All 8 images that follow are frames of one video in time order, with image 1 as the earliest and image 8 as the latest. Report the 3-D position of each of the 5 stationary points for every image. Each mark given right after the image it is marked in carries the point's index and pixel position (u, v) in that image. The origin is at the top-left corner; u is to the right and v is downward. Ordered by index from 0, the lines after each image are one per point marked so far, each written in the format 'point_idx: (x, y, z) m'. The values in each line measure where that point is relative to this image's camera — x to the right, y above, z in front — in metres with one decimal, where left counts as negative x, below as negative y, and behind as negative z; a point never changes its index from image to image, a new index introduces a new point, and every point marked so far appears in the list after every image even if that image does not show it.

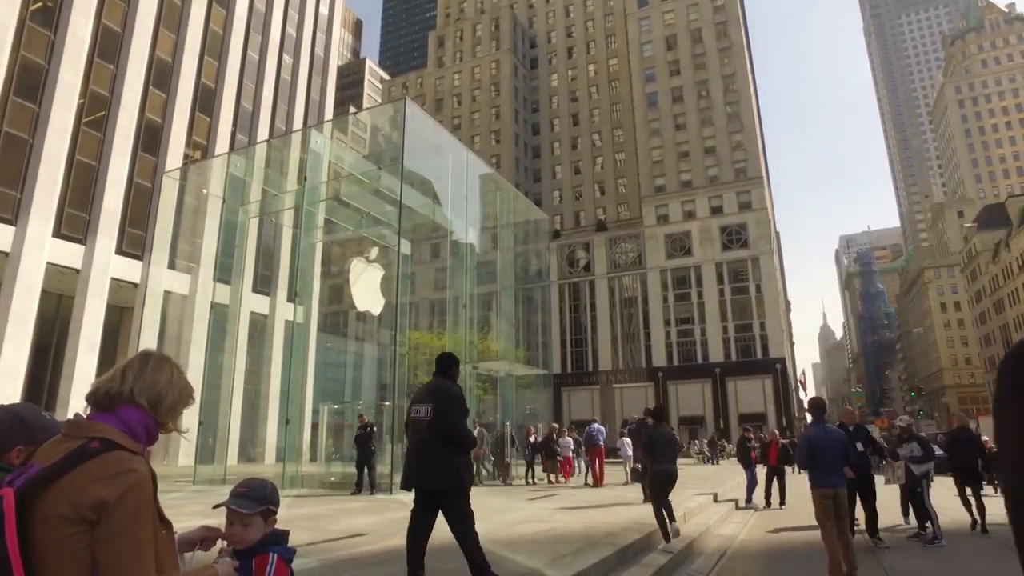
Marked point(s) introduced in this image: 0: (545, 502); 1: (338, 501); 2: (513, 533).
0: (+0.7, -3.6, +10.3) m
1: (-2.6, -3.3, +9.6) m
2: (0.0, -2.4, +6.0) m
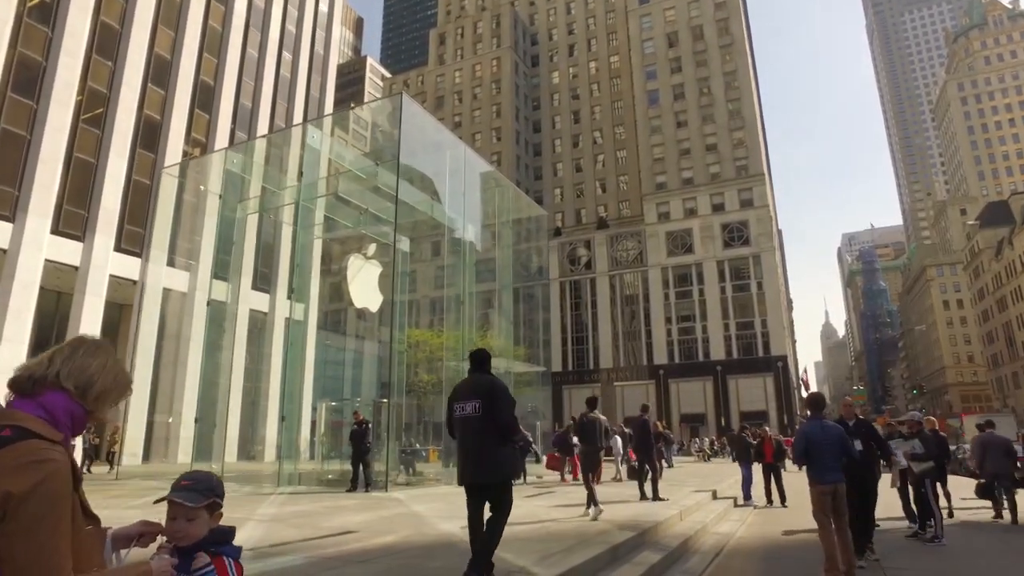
0: (+0.6, -3.5, +10.2) m
1: (-2.7, -3.3, +9.5) m
2: (-0.1, -2.3, +5.9) m
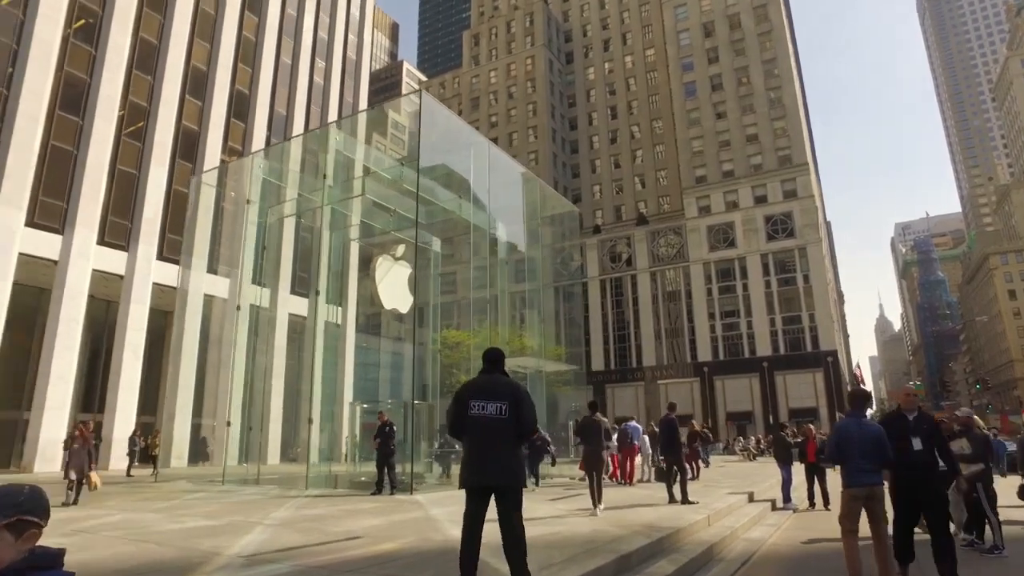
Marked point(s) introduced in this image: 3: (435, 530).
0: (+1.0, -3.4, +9.8) m
1: (-2.3, -3.3, +9.4) m
2: (0.0, -2.3, +5.6) m
3: (-0.8, -2.4, +6.0) m
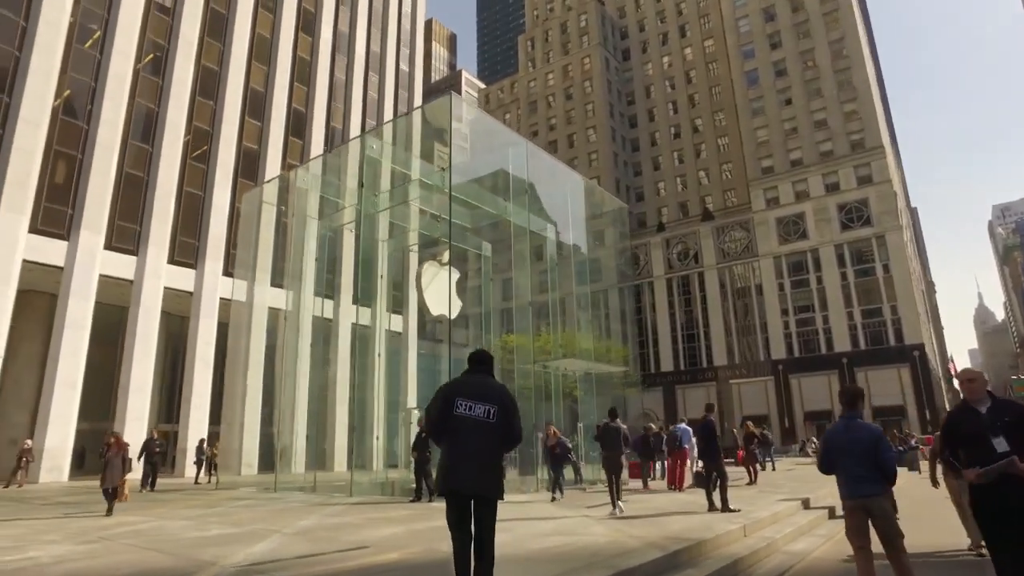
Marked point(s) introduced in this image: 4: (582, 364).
0: (+1.6, -3.4, +9.4) m
1: (-1.8, -3.4, +9.3) m
2: (+0.1, -2.2, +5.3) m
3: (-0.7, -2.4, +5.9) m
4: (+2.0, -2.2, +18.1) m
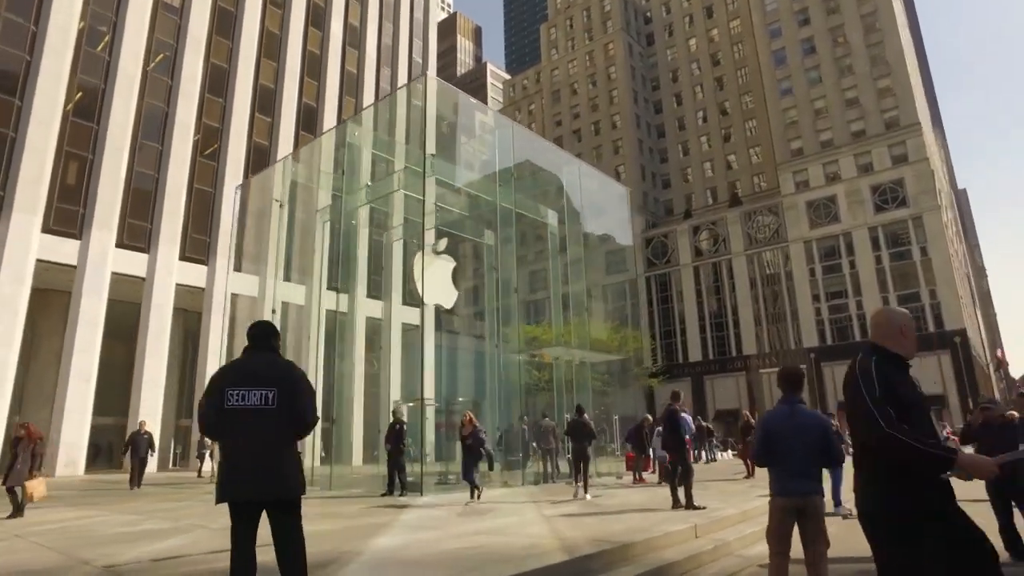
0: (+1.1, -3.1, +8.9) m
1: (-2.3, -3.2, +9.0) m
2: (-0.7, -2.1, +4.9) m
3: (-1.3, -2.2, +5.5) m
4: (+2.0, -1.9, +17.6) m
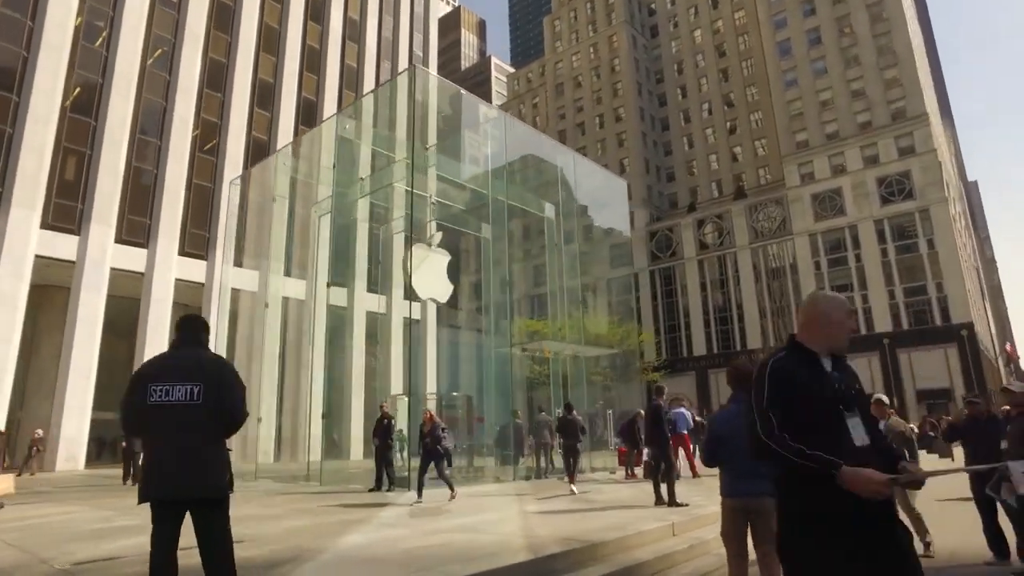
0: (+0.9, -3.1, +8.9) m
1: (-2.5, -3.1, +9.0) m
2: (-0.9, -2.0, +4.8) m
3: (-1.6, -2.2, +5.4) m
4: (+1.8, -1.7, +17.4) m
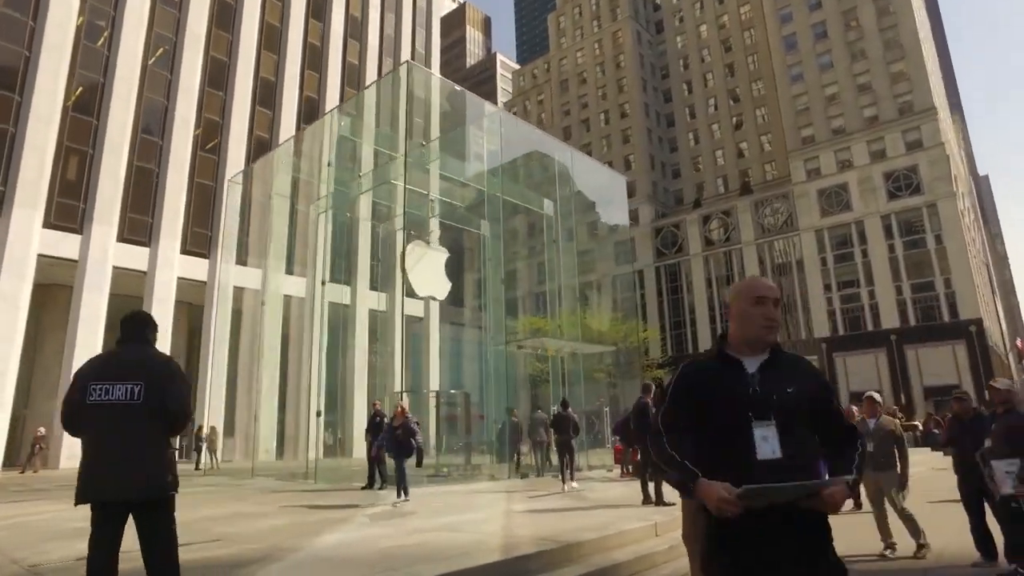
0: (+0.7, -3.0, +8.8) m
1: (-2.7, -3.1, +9.0) m
2: (-1.1, -2.0, +4.8) m
3: (-1.8, -2.2, +5.4) m
4: (+1.8, -1.6, +17.4) m
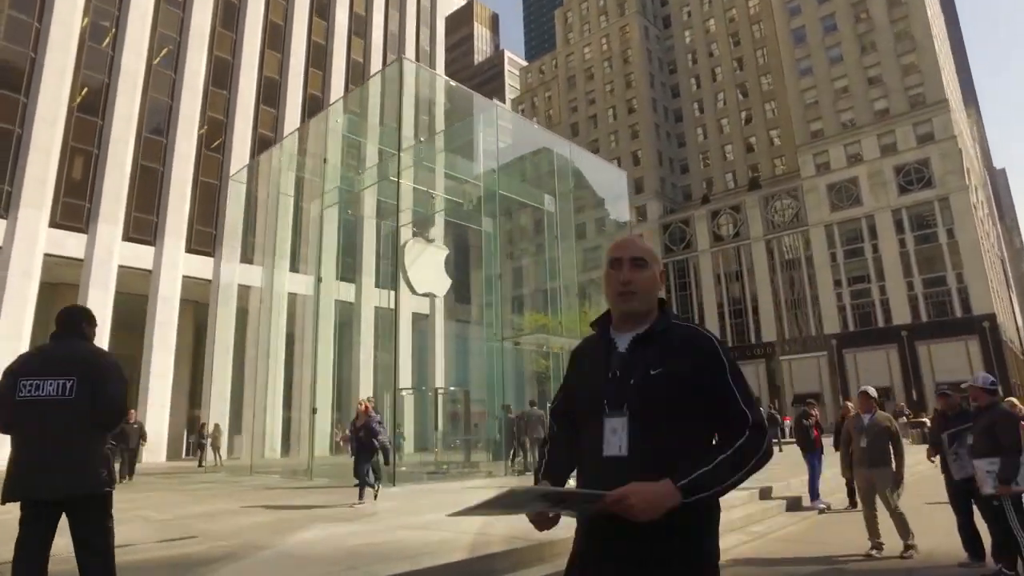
0: (+0.6, -3.0, +8.7) m
1: (-2.8, -3.0, +9.0) m
2: (-1.3, -2.0, +4.8) m
3: (-2.0, -2.1, +5.4) m
4: (+1.8, -1.5, +17.3) m
